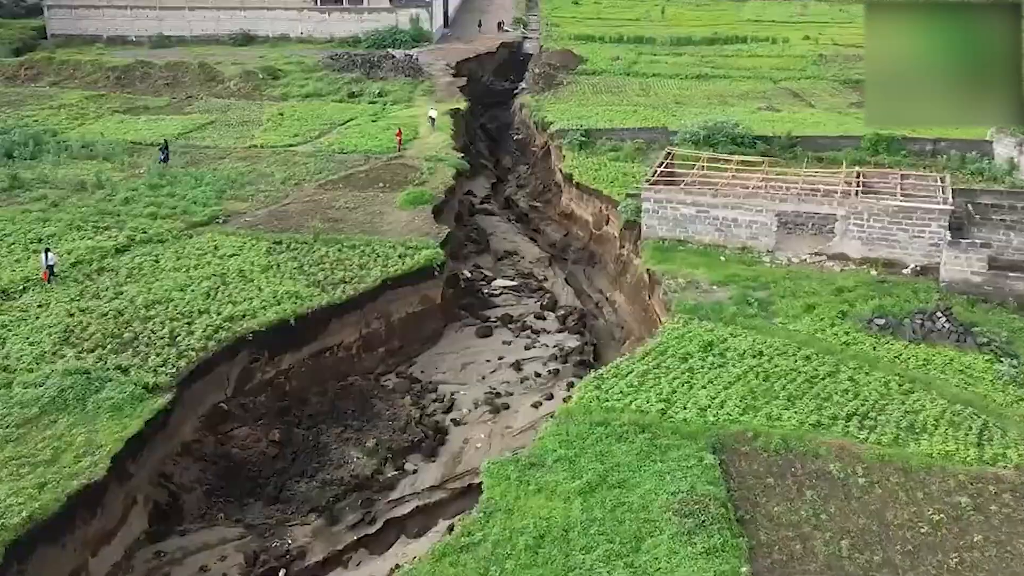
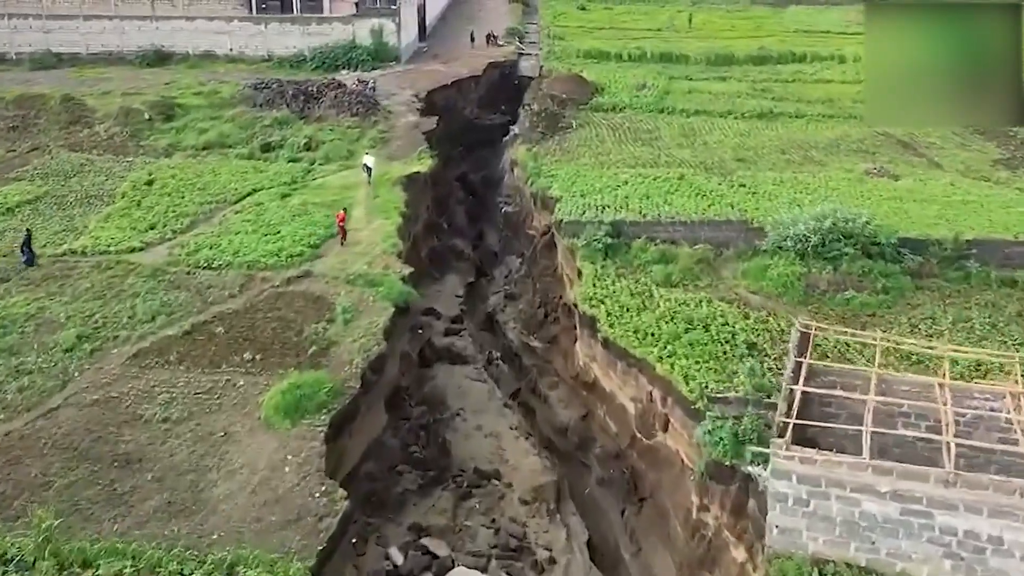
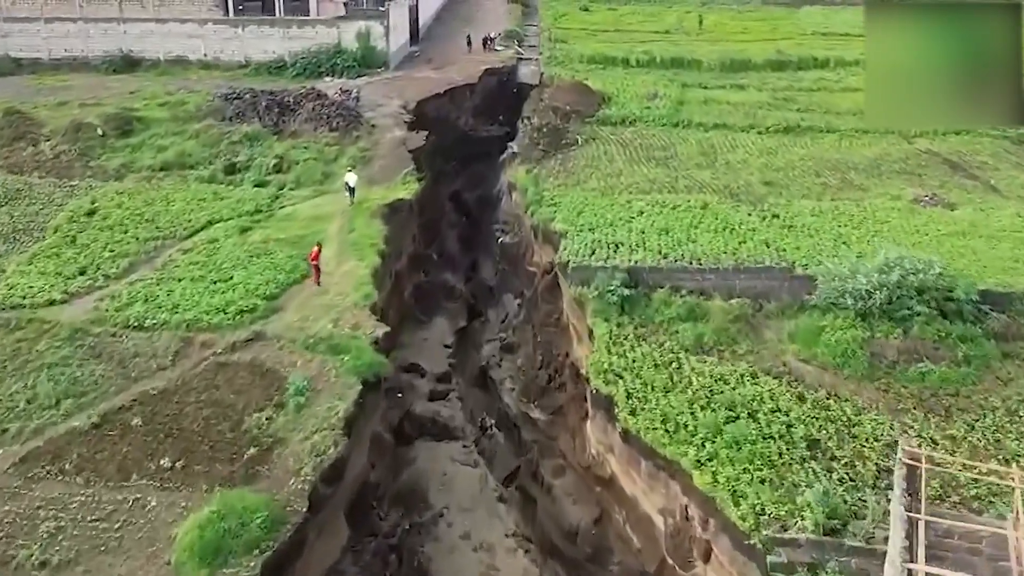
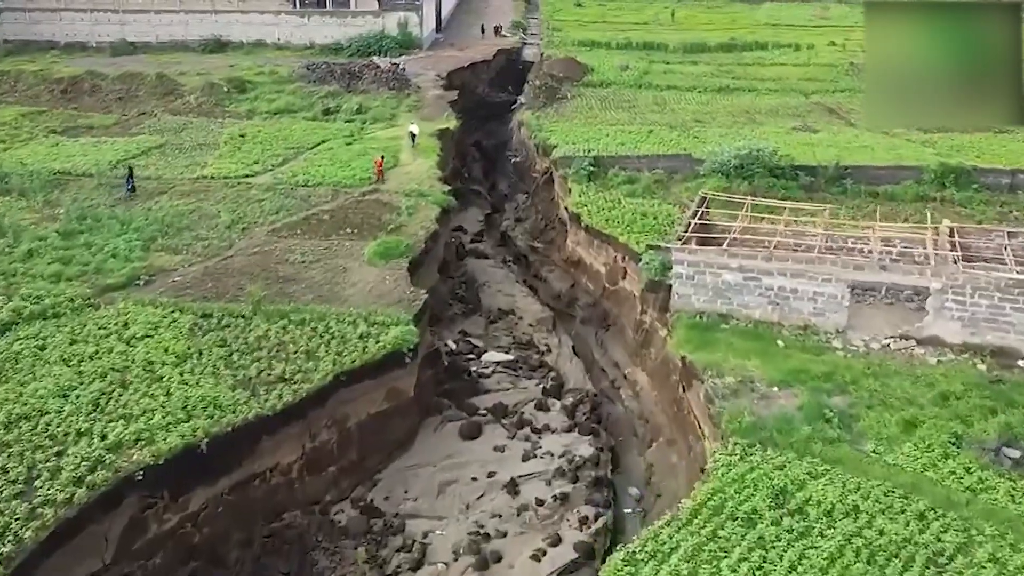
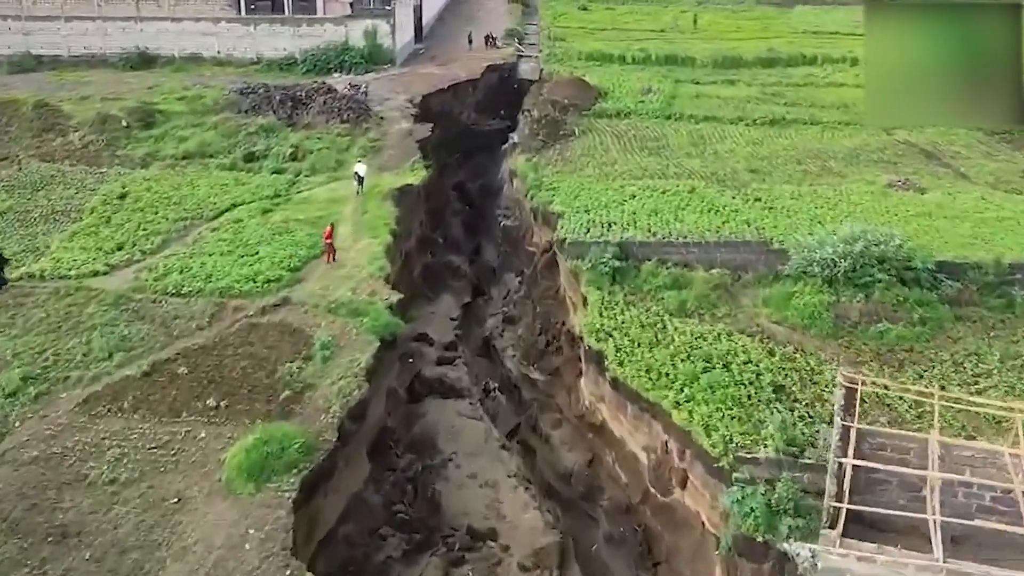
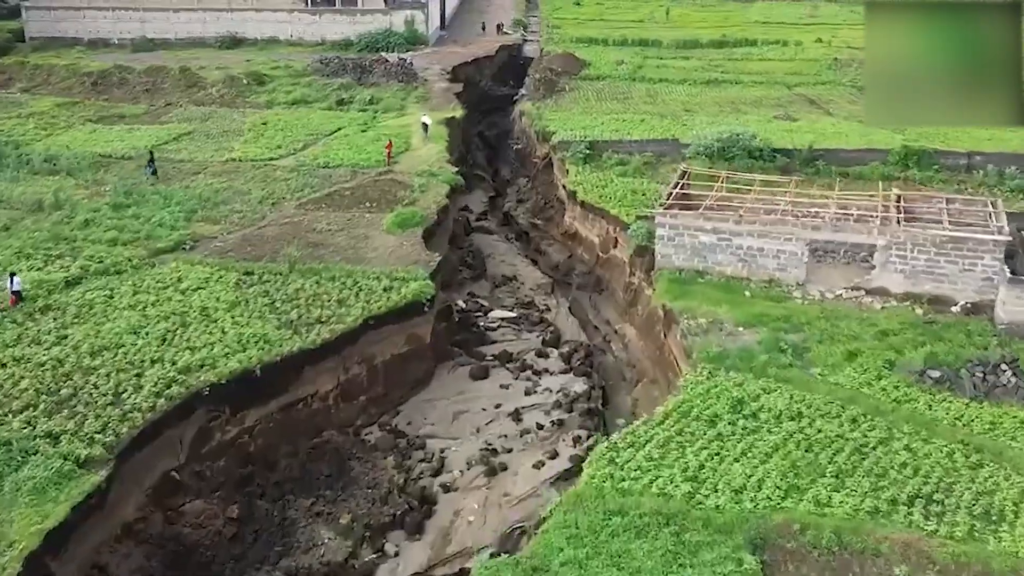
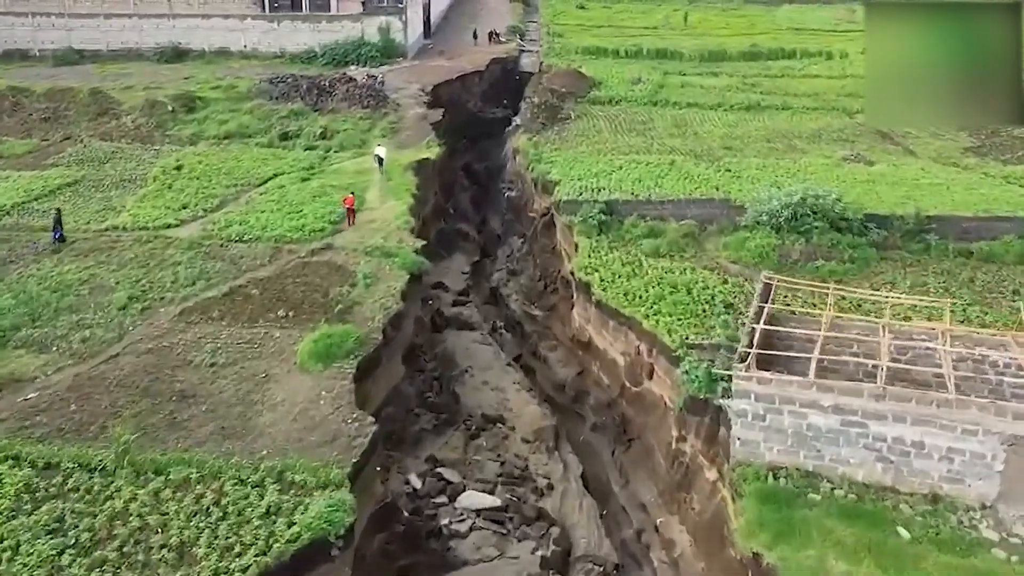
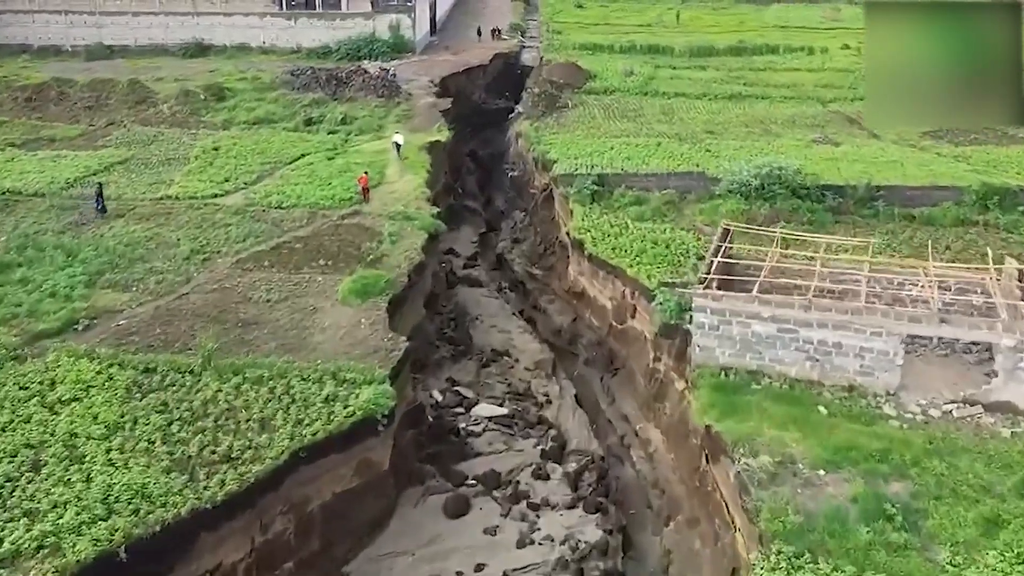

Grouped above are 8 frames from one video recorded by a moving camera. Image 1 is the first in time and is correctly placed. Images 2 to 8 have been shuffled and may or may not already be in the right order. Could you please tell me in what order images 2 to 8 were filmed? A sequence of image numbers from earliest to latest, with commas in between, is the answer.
6, 4, 8, 7, 2, 5, 3
